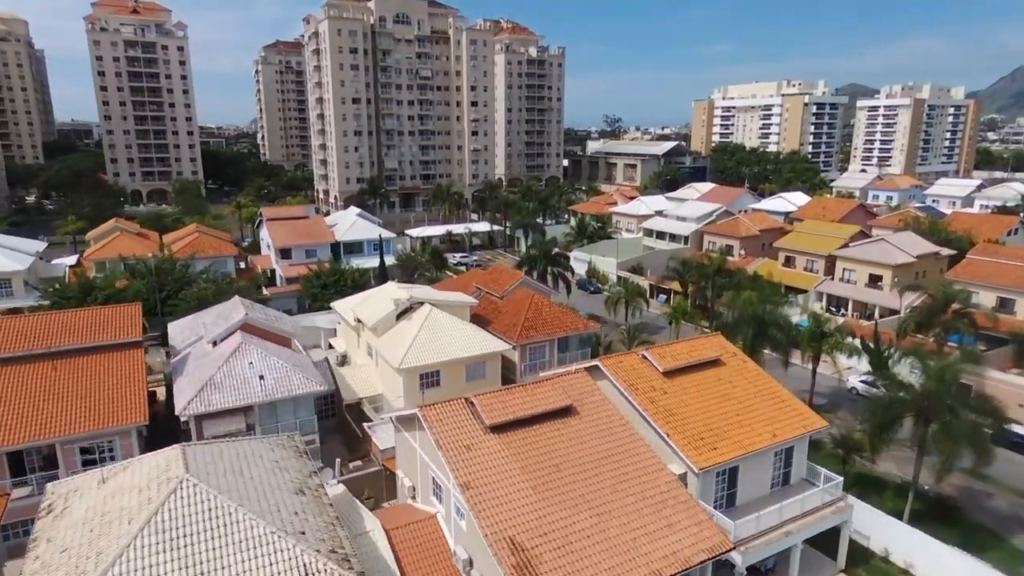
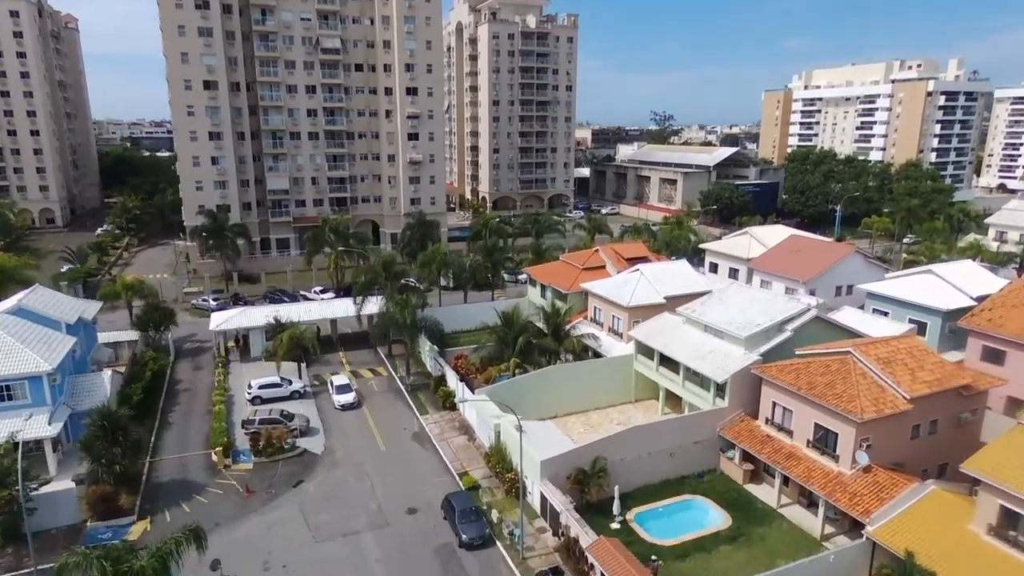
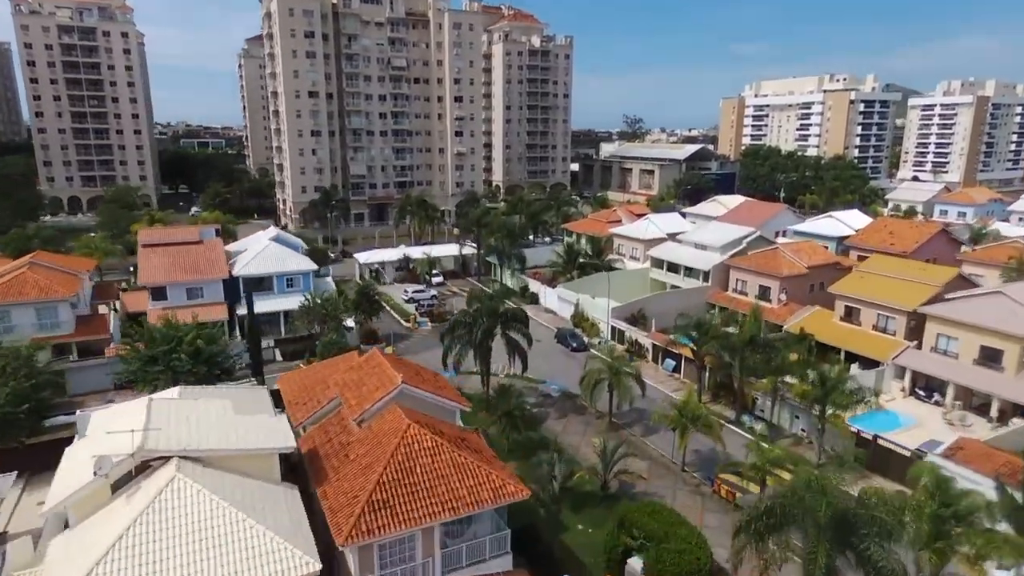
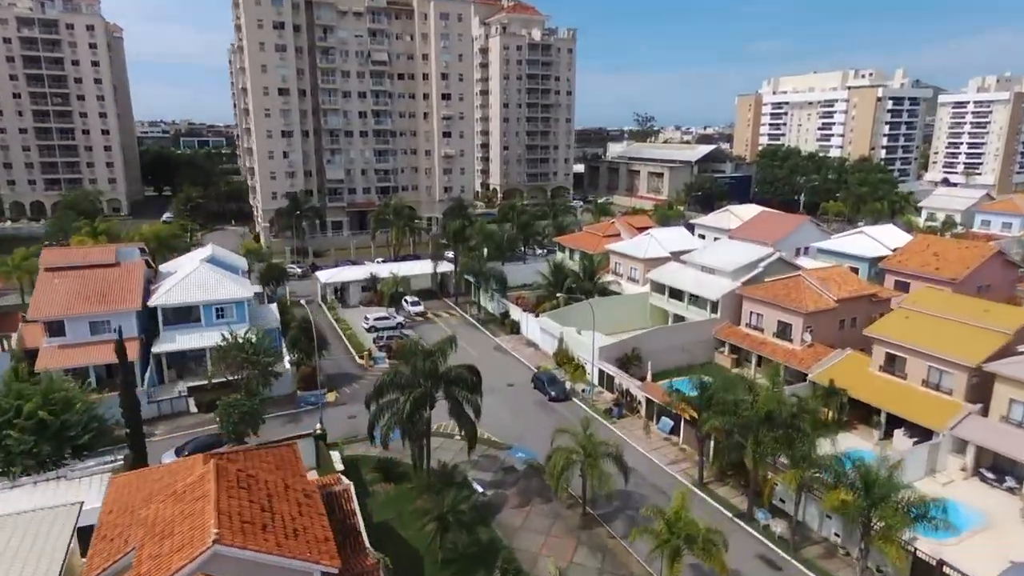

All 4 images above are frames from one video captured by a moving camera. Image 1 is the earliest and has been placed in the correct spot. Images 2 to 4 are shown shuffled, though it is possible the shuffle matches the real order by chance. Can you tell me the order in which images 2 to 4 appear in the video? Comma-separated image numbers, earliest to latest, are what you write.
3, 4, 2
